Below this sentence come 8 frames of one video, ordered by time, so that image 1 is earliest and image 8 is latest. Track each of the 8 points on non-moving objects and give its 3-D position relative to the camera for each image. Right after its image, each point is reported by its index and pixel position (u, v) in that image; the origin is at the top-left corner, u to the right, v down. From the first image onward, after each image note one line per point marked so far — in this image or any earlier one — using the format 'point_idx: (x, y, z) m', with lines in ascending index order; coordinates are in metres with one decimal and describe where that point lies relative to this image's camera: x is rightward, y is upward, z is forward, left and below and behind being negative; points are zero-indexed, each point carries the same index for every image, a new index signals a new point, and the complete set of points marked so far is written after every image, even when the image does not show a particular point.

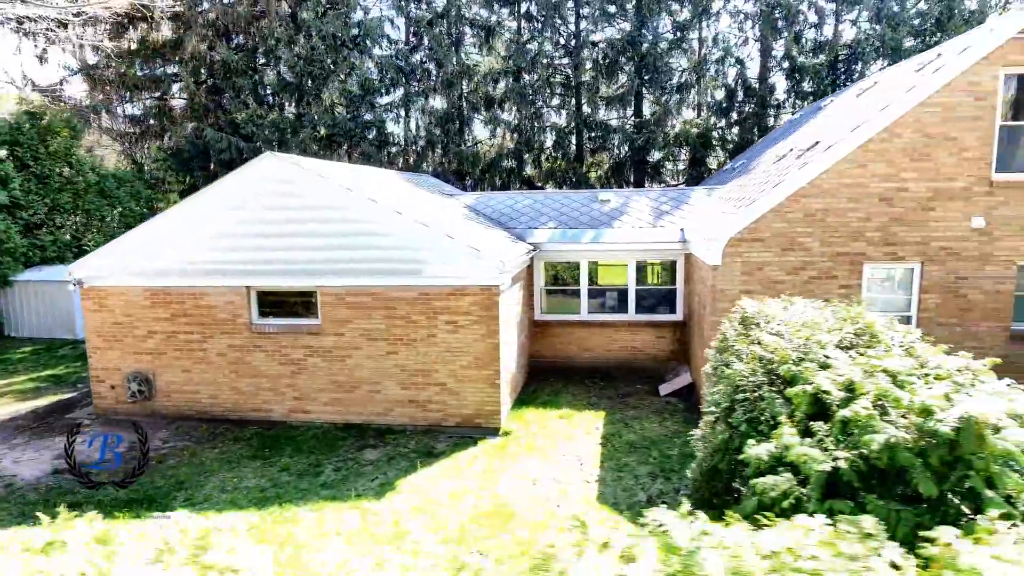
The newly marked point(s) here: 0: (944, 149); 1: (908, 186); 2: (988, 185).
0: (+6.8, +2.2, +9.2) m
1: (+6.3, +1.6, +9.3) m
2: (+7.5, +1.6, +9.2) m
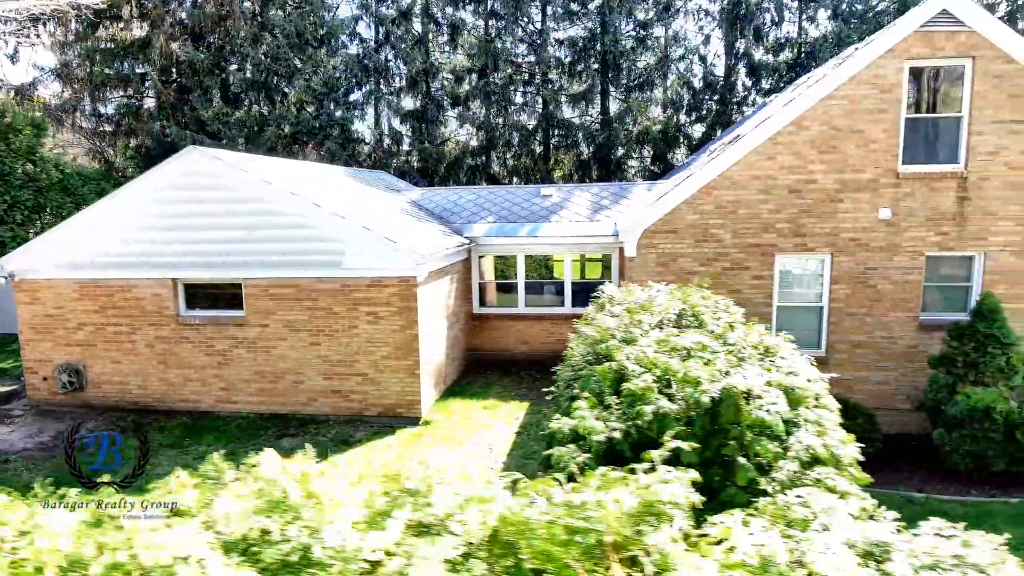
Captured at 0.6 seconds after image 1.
0: (+5.4, +2.3, +9.3) m
1: (+4.9, +1.8, +9.5) m
2: (+6.1, +1.8, +9.3) m
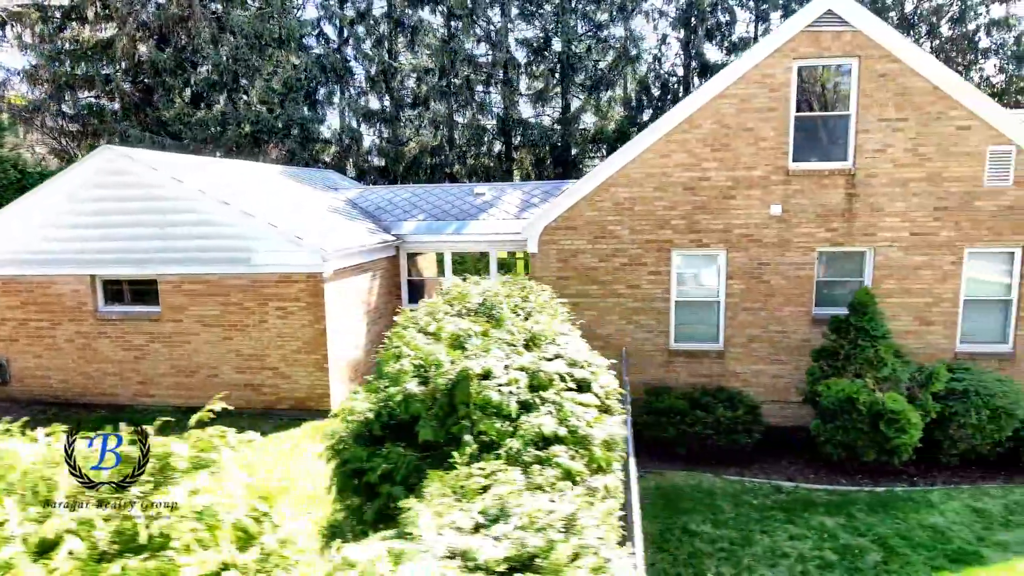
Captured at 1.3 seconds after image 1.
0: (+3.7, +2.4, +9.5) m
1: (+3.2, +1.9, +9.7) m
2: (+4.4, +1.8, +9.5) m
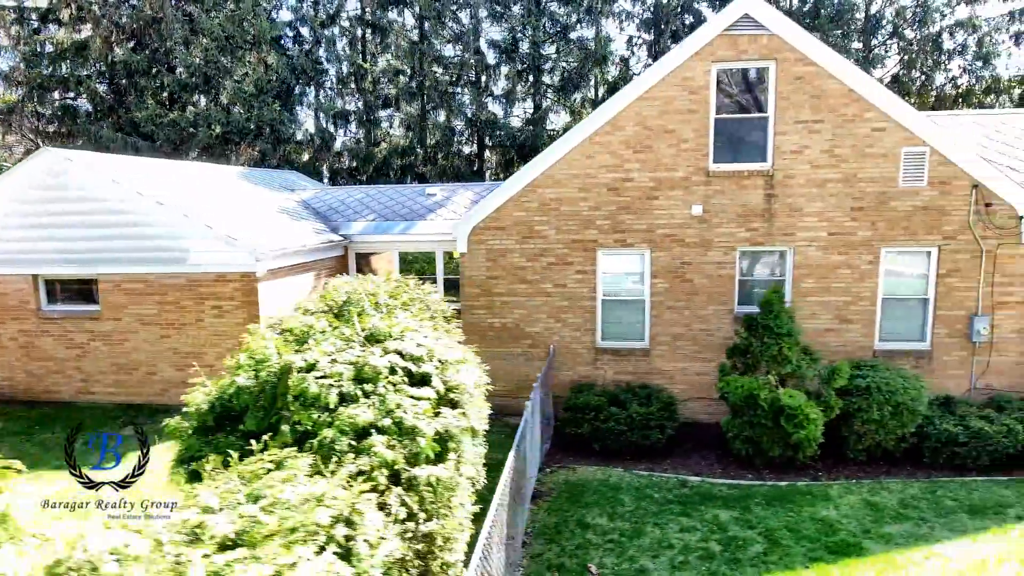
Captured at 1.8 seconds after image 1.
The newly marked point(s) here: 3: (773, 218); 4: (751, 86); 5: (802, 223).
0: (+2.5, +2.4, +9.7) m
1: (+2.0, +1.9, +9.8) m
2: (+3.2, +1.9, +9.7) m
3: (+4.3, +1.2, +9.7) m
4: (+3.9, +3.3, +9.6) m
5: (+4.8, +1.1, +9.7) m
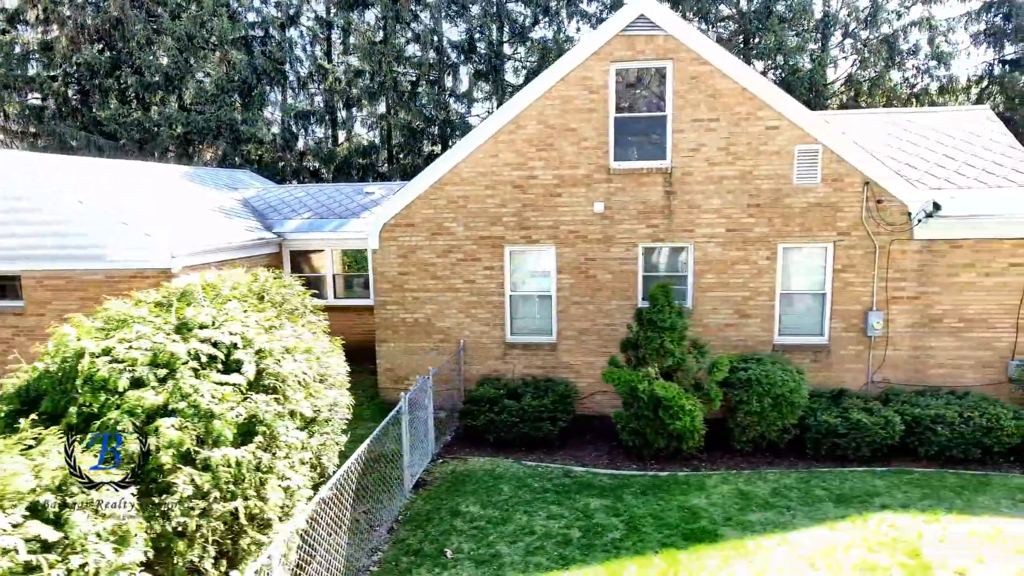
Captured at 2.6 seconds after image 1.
0: (+0.9, +2.5, +9.9) m
1: (+0.4, +1.9, +10.0) m
2: (+1.6, +1.9, +9.9) m
3: (+2.7, +1.2, +9.9) m
4: (+2.3, +3.4, +9.8) m
5: (+3.2, +1.1, +9.8) m
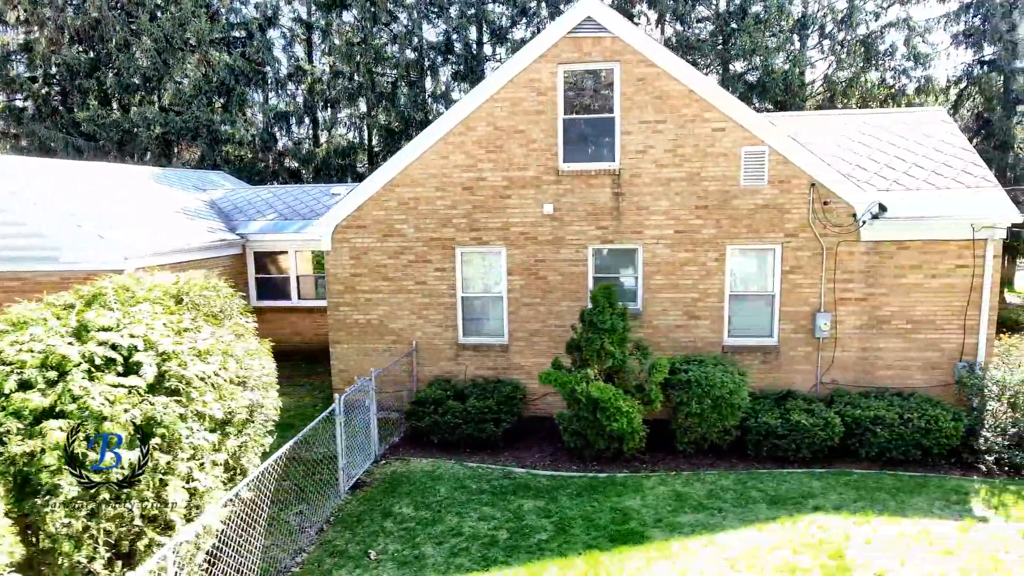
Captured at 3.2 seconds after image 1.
0: (0.0, +2.5, +9.9) m
1: (-0.5, +1.9, +10.1) m
2: (+0.7, +1.9, +9.9) m
3: (+1.8, +1.2, +9.9) m
4: (+1.4, +3.3, +9.8) m
5: (+2.3, +1.1, +9.9) m
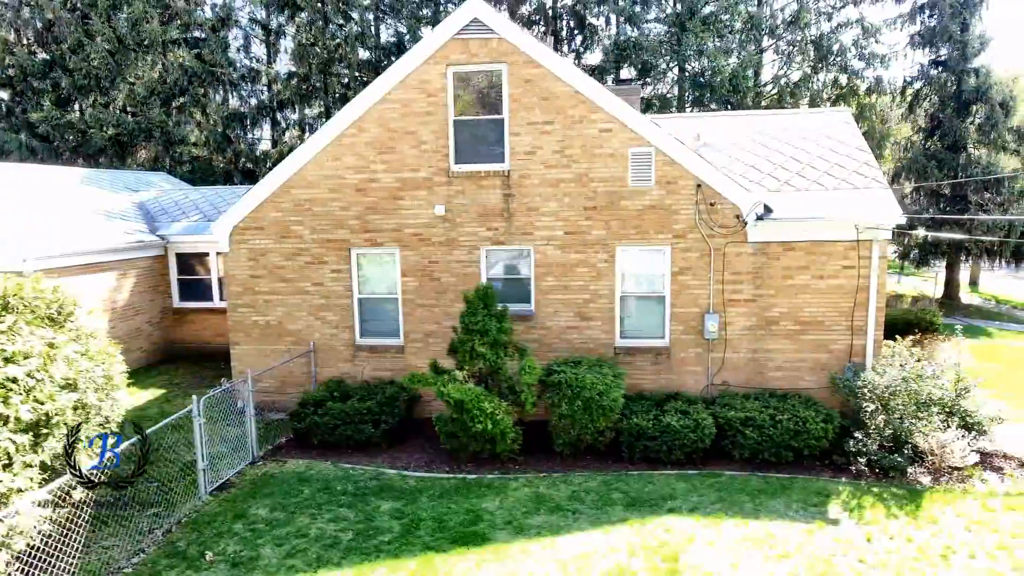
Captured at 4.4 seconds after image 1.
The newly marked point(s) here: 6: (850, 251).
0: (-1.8, +2.5, +9.9) m
1: (-2.3, +1.9, +10.1) m
2: (-1.1, +1.9, +9.9) m
3: (0.0, +1.2, +9.9) m
4: (-0.4, +3.3, +9.8) m
5: (+0.5, +1.1, +9.9) m
6: (+5.4, +0.6, +9.4) m
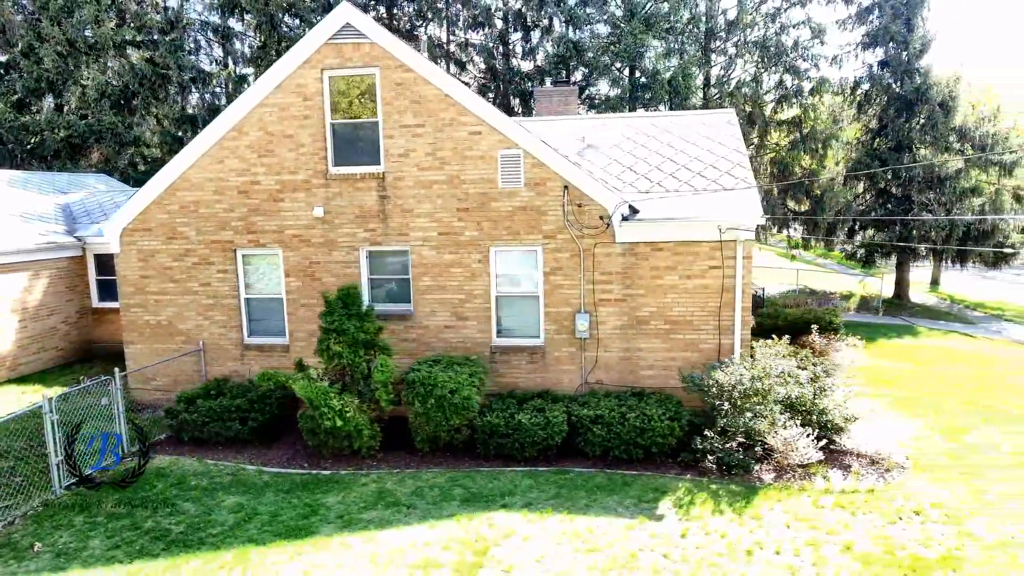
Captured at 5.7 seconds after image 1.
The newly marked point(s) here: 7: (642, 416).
0: (-3.9, +2.5, +10.1) m
1: (-4.4, +1.9, +10.3) m
2: (-3.2, +1.9, +10.1) m
3: (-2.1, +1.2, +10.1) m
4: (-2.5, +3.3, +10.0) m
5: (-1.7, +1.1, +10.0) m
6: (+3.3, +0.6, +9.5) m
7: (+1.9, -1.9, +8.5) m
